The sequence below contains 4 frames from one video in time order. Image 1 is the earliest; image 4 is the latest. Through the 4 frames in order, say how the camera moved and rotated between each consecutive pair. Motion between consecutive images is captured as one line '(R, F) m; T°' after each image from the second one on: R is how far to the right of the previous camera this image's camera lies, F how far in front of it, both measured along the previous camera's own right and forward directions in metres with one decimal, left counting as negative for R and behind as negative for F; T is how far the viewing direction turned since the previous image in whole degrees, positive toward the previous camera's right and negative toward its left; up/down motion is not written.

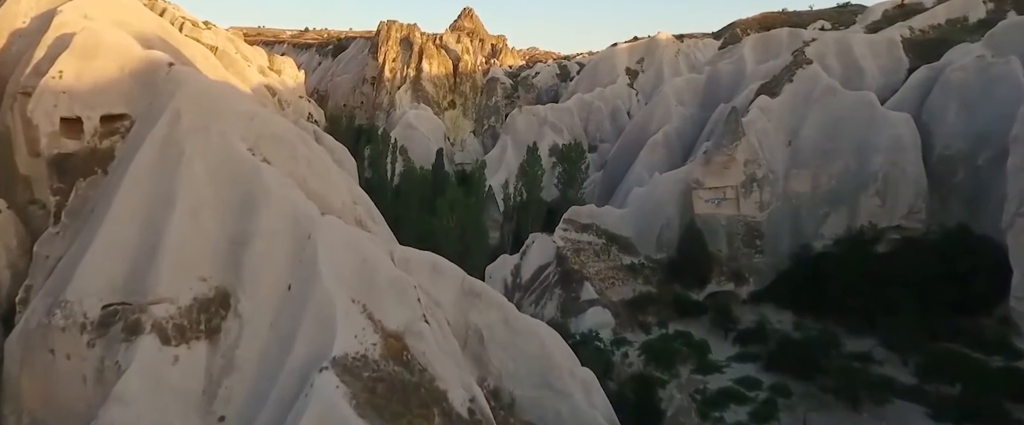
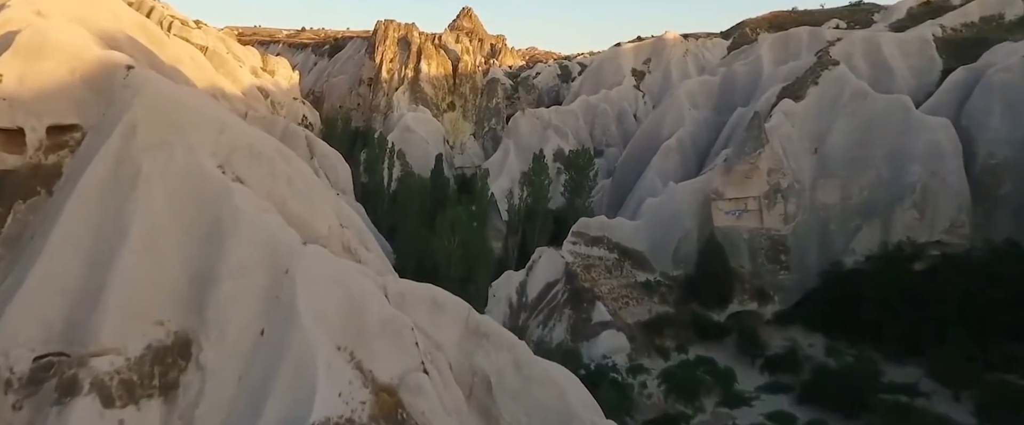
(-0.1, +1.0) m; 0°
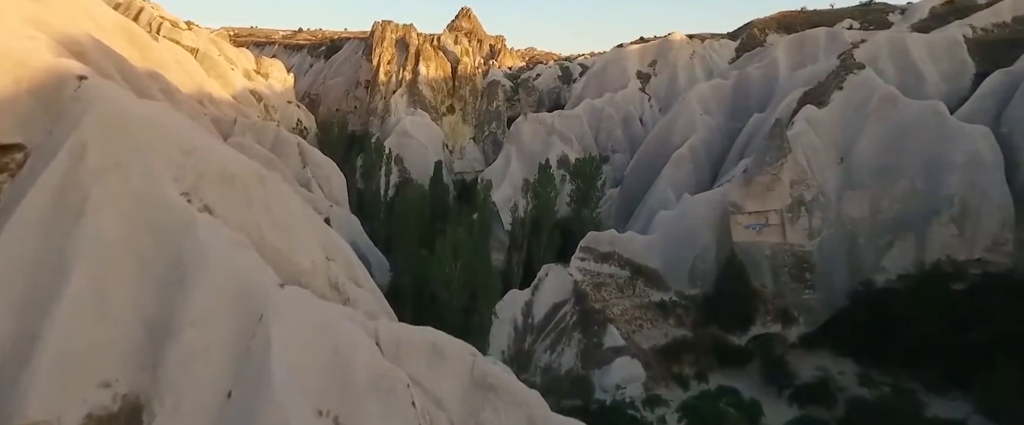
(-0.1, +0.9) m; 0°
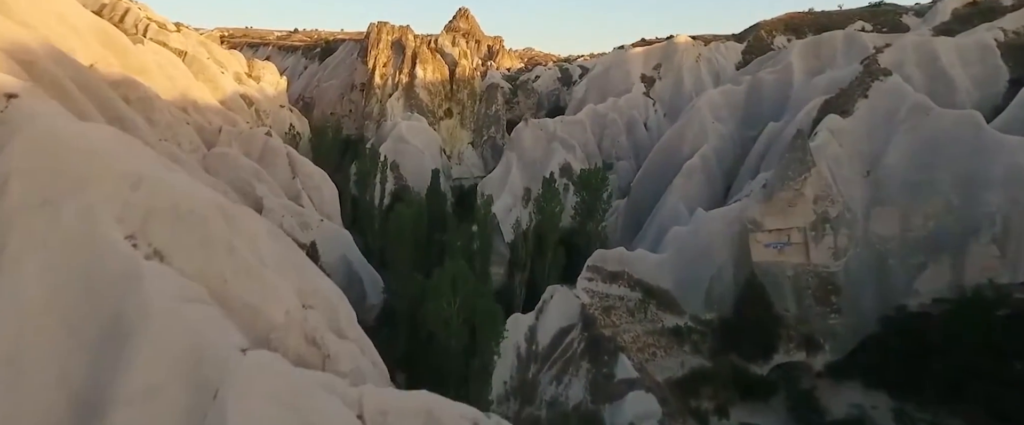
(-0.1, +0.9) m; 0°
